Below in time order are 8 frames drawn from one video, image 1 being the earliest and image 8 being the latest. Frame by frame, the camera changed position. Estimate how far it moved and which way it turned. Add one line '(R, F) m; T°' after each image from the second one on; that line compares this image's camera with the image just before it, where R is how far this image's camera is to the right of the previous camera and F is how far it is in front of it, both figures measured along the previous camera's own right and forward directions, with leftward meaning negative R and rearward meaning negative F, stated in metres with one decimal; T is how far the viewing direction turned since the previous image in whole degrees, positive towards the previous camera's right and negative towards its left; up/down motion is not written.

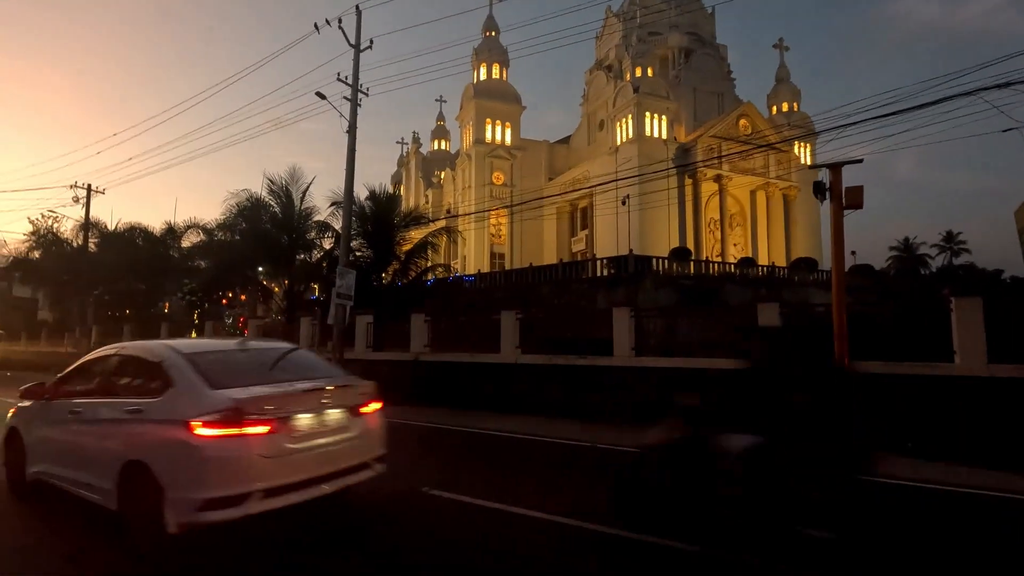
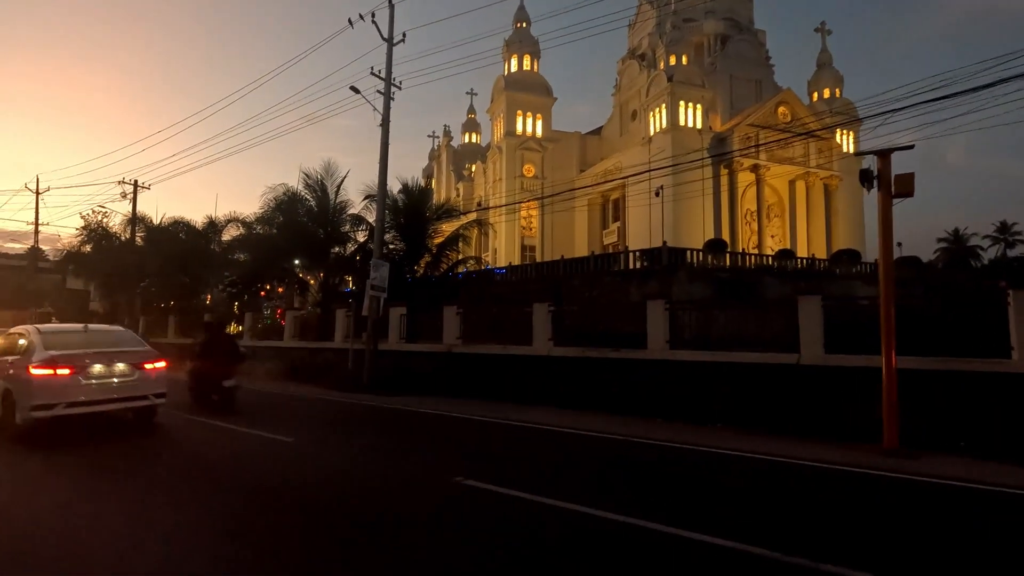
(0.0, +0.1) m; -3°
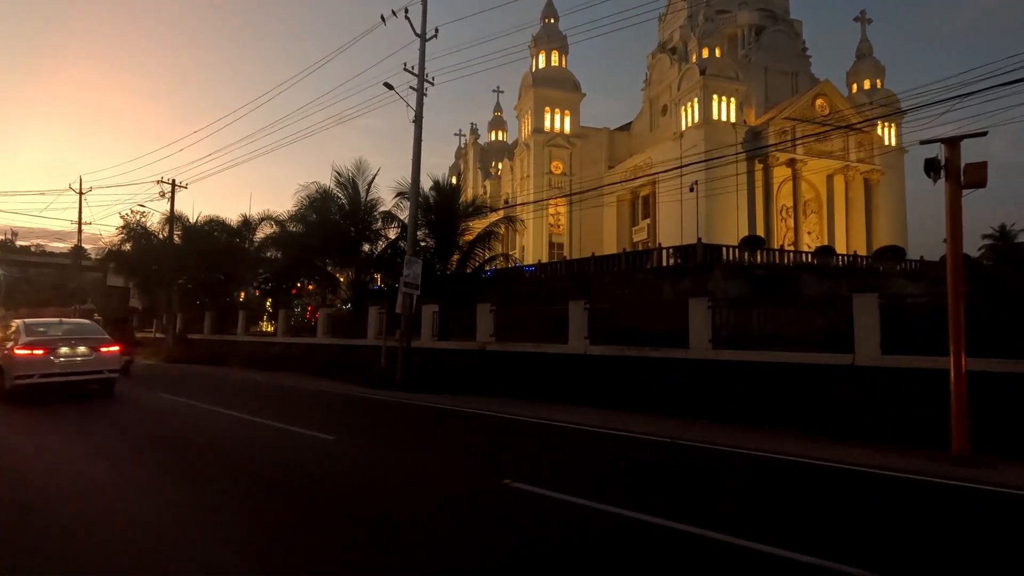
(-0.1, +0.2) m; -2°
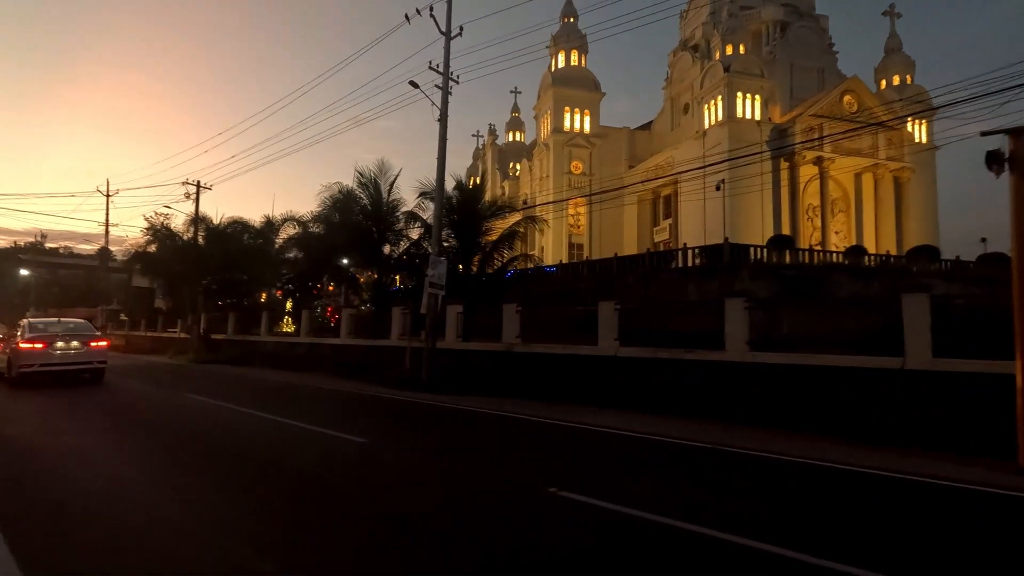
(-0.1, +0.2) m; -2°
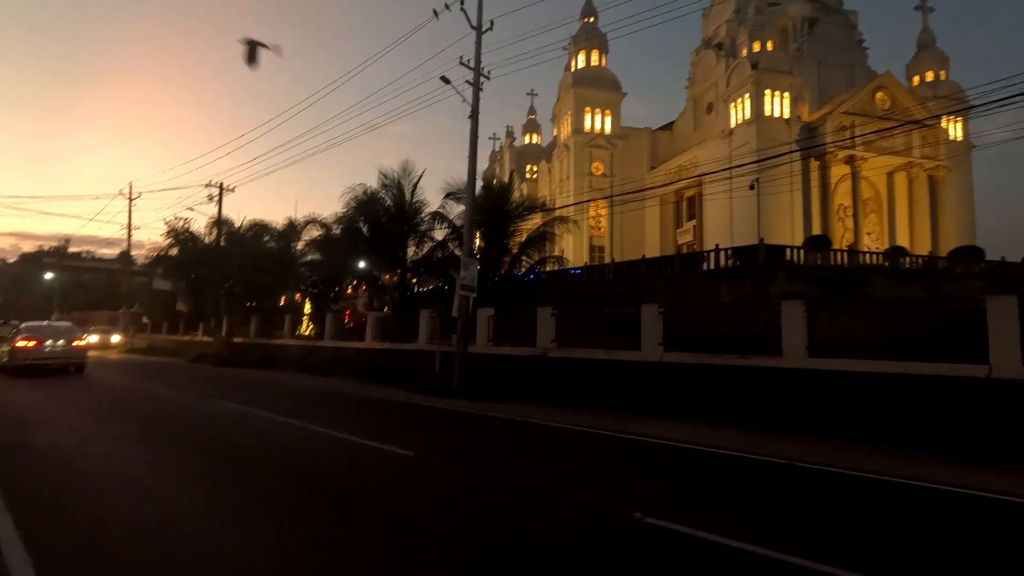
(-0.3, +0.4) m; -1°
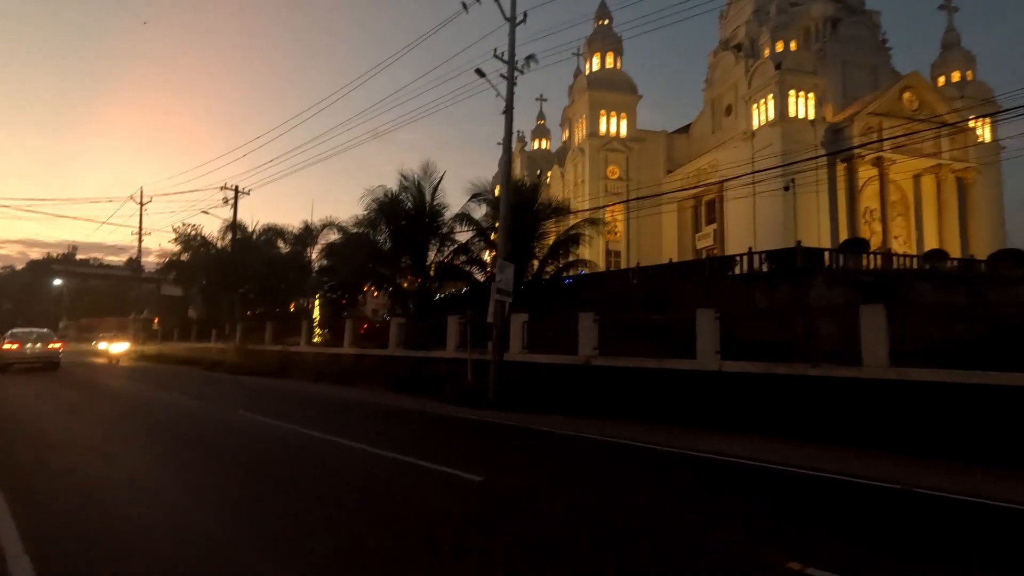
(-0.6, +0.6) m; 0°
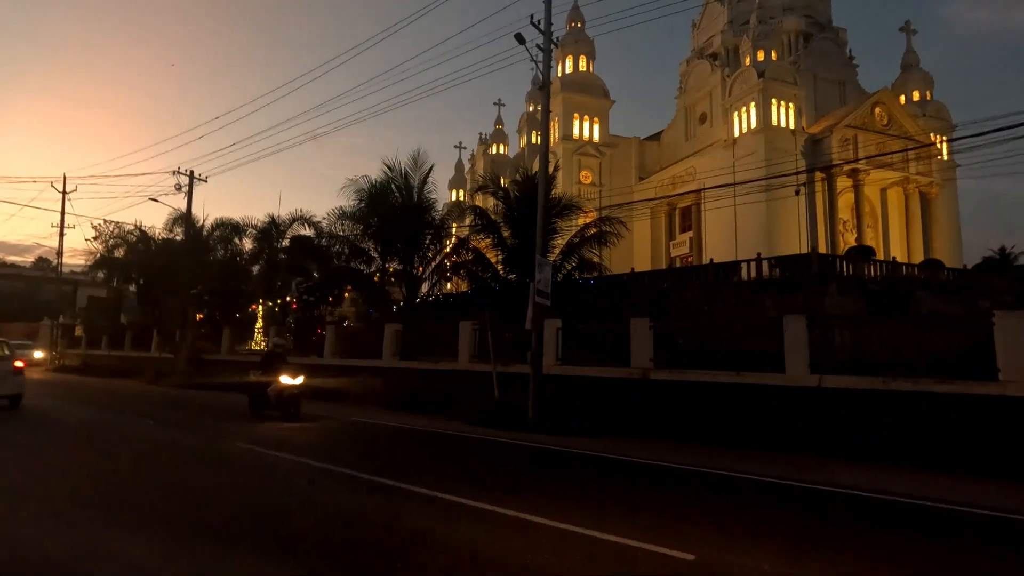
(-1.7, +1.6) m; +6°
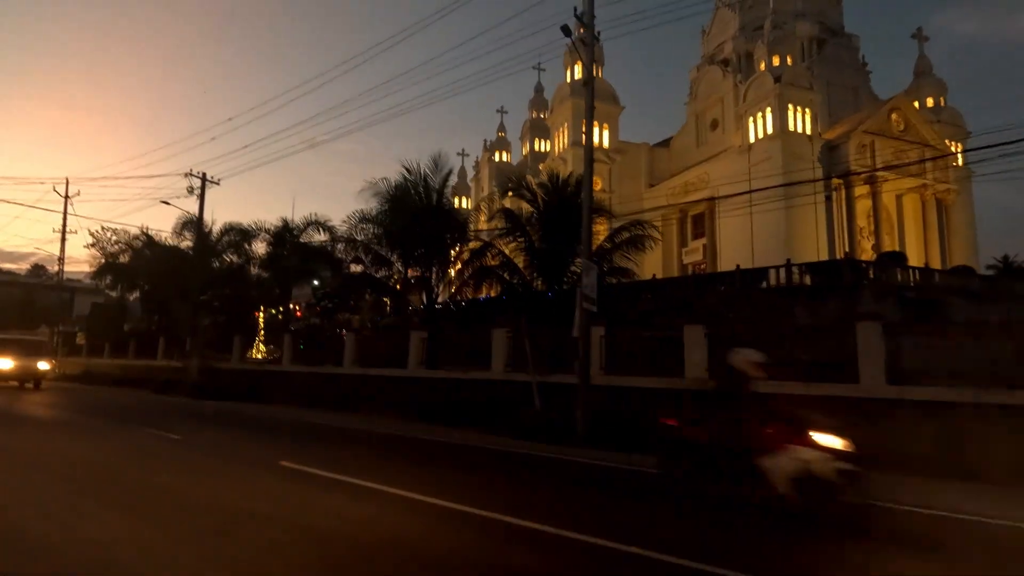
(-0.7, +0.5) m; 0°
